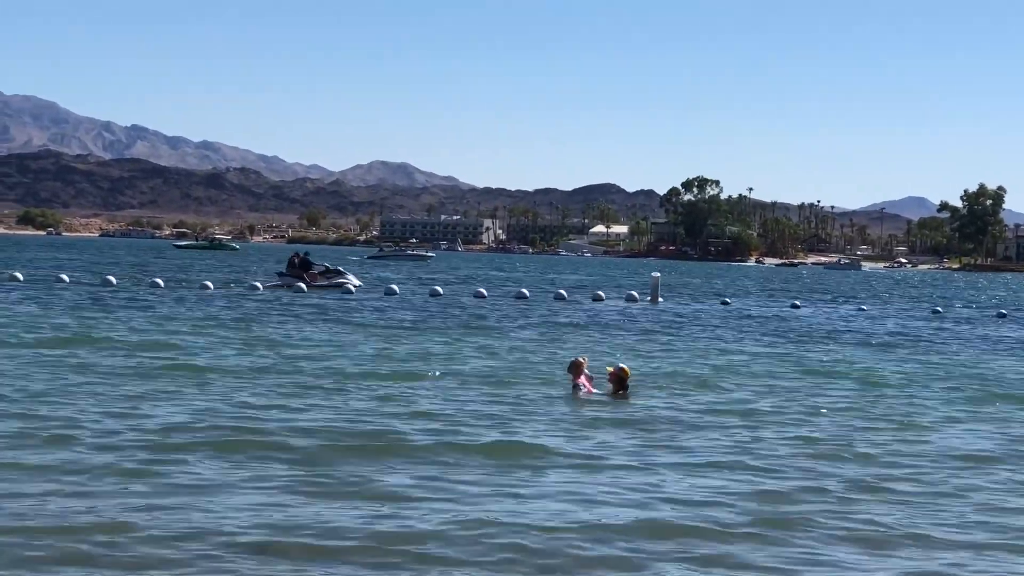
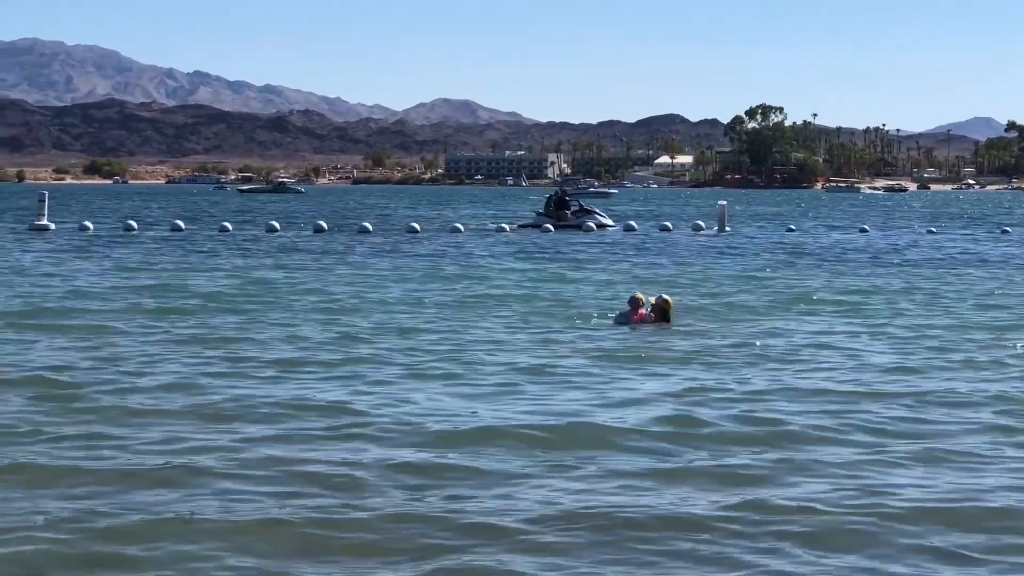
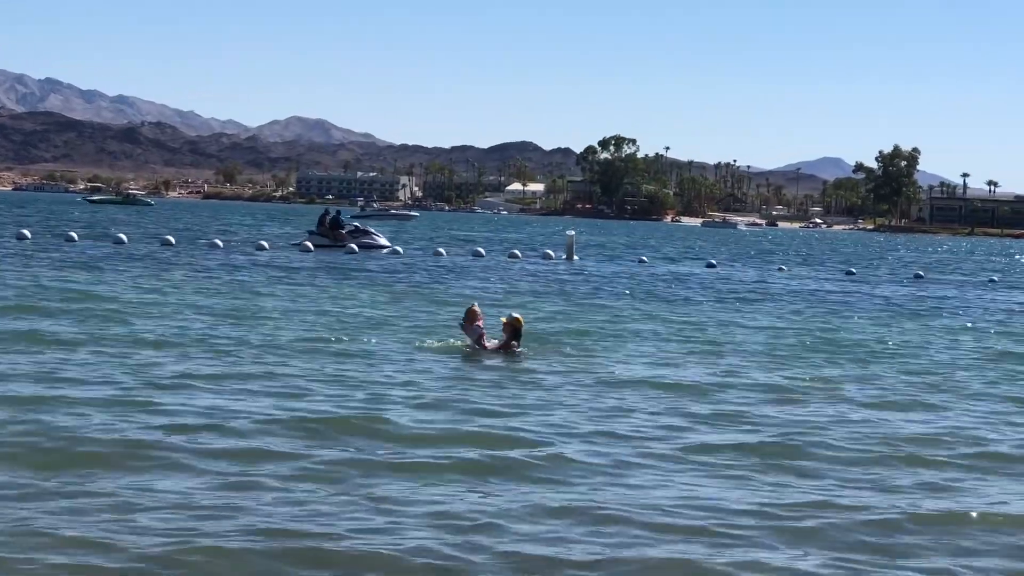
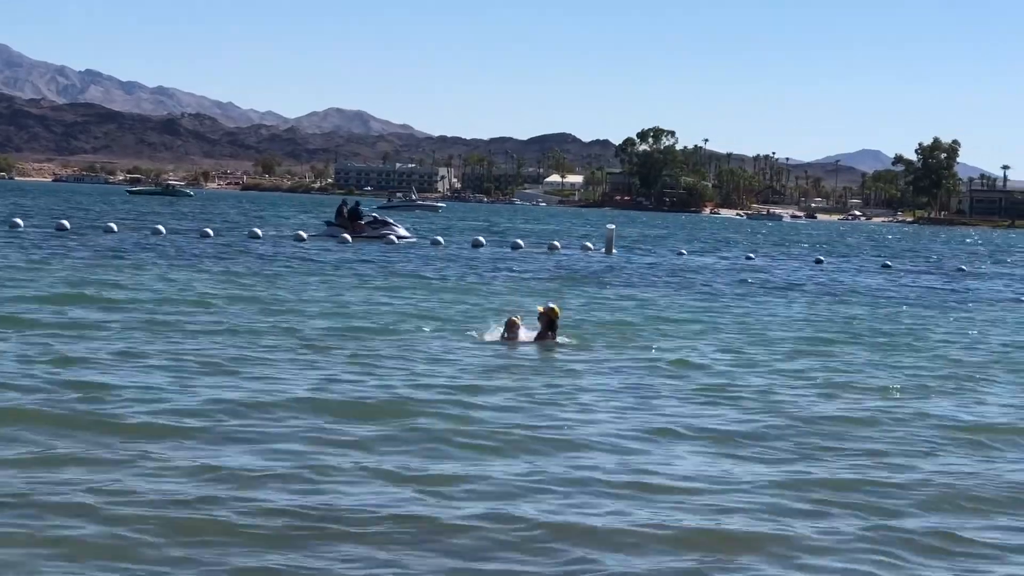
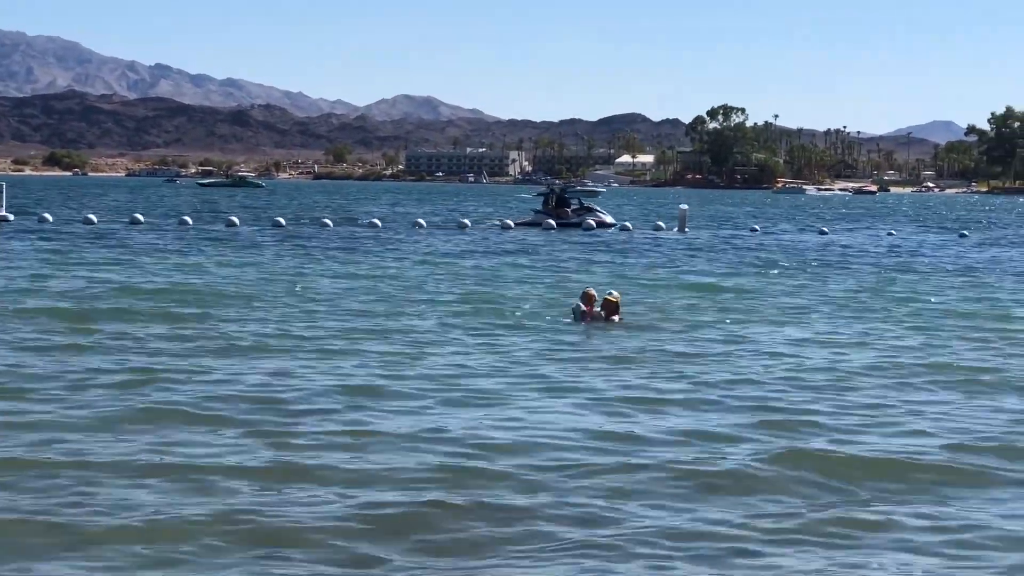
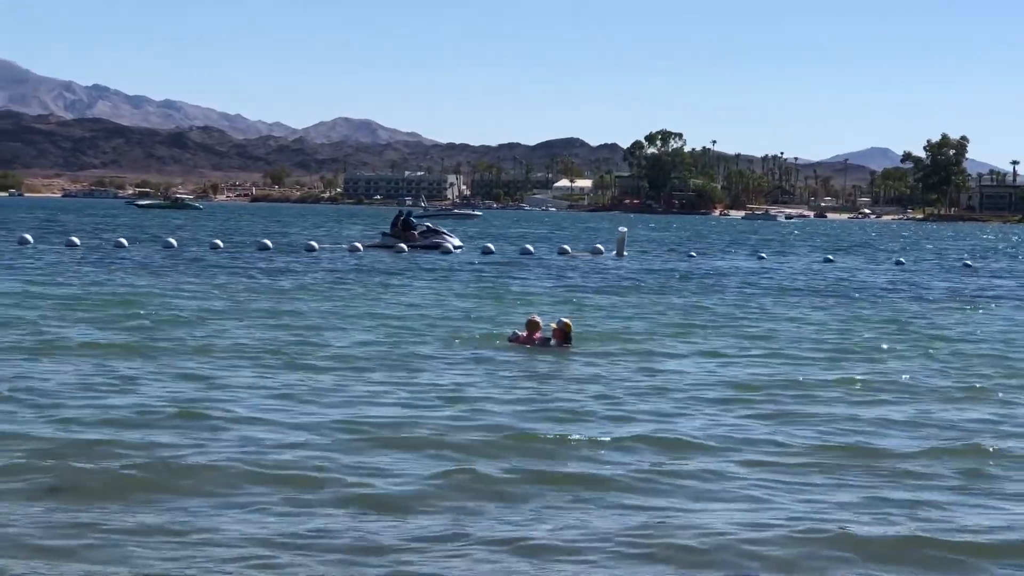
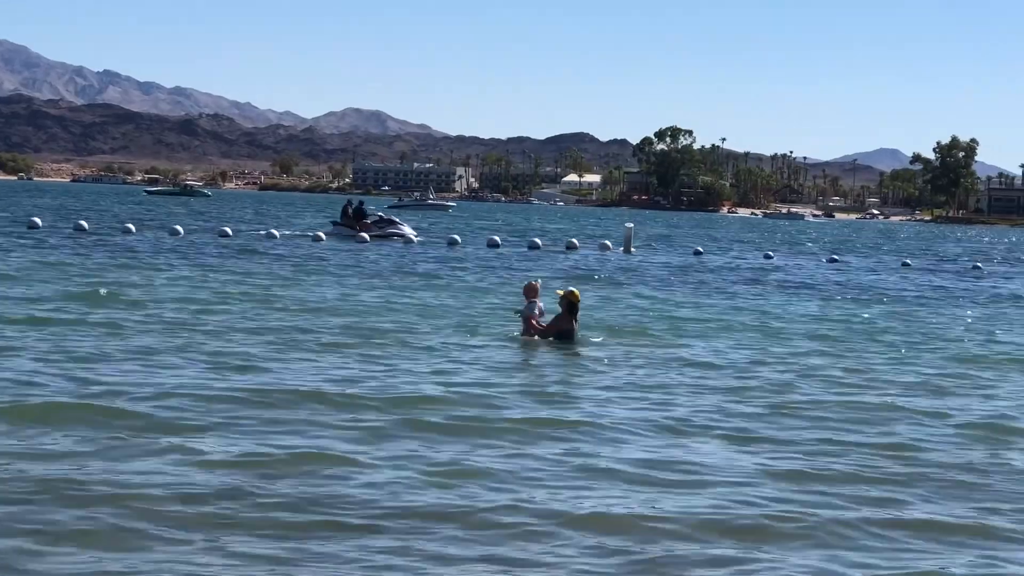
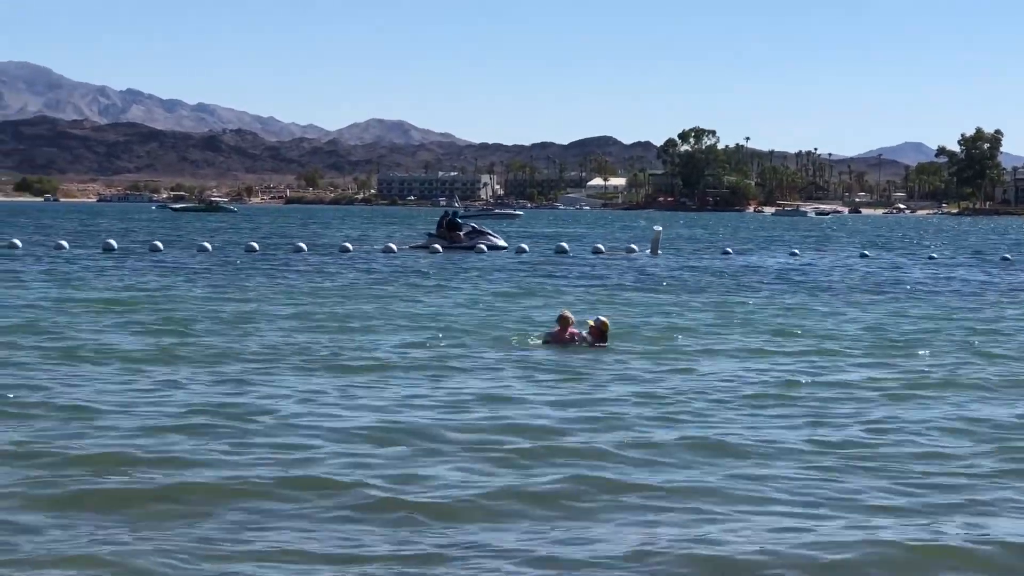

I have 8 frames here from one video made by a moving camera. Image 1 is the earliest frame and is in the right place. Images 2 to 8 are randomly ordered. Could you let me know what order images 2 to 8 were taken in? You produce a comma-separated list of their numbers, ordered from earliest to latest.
7, 4, 3, 6, 8, 2, 5
